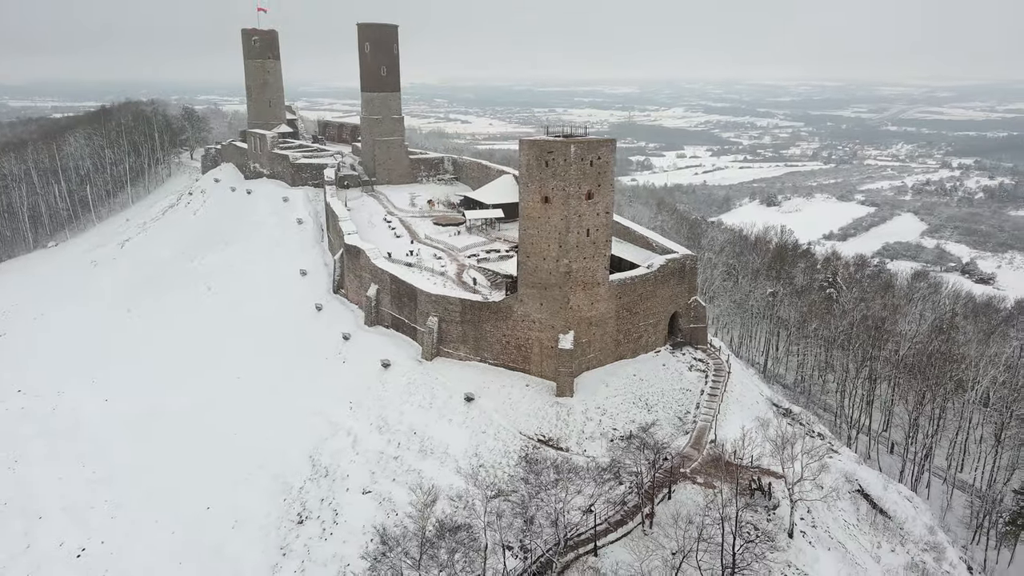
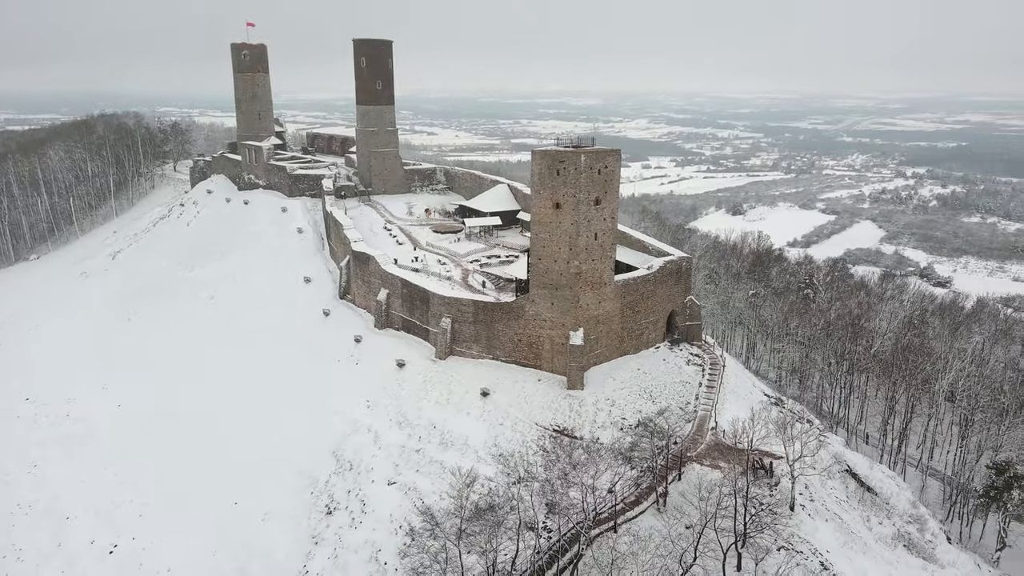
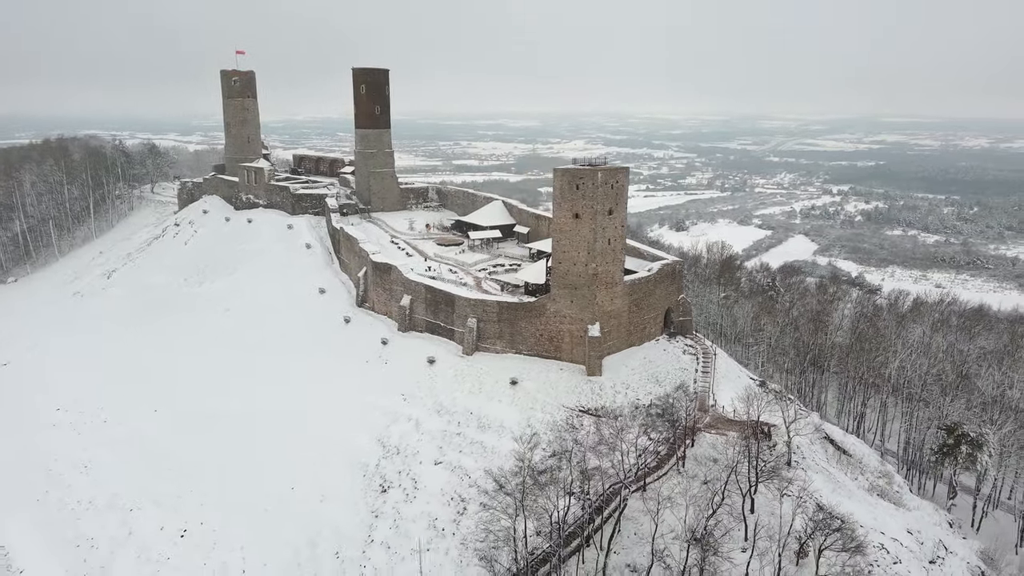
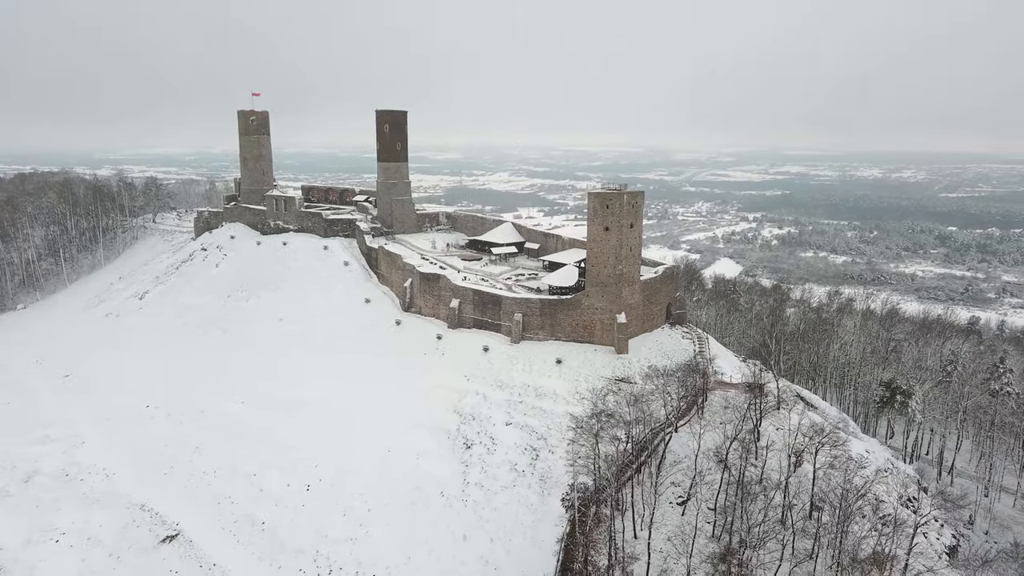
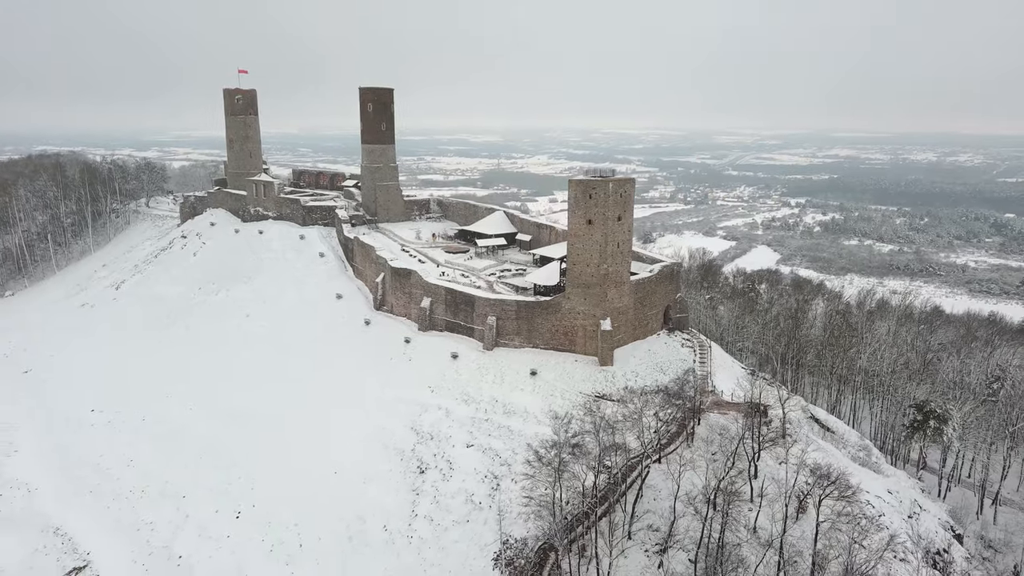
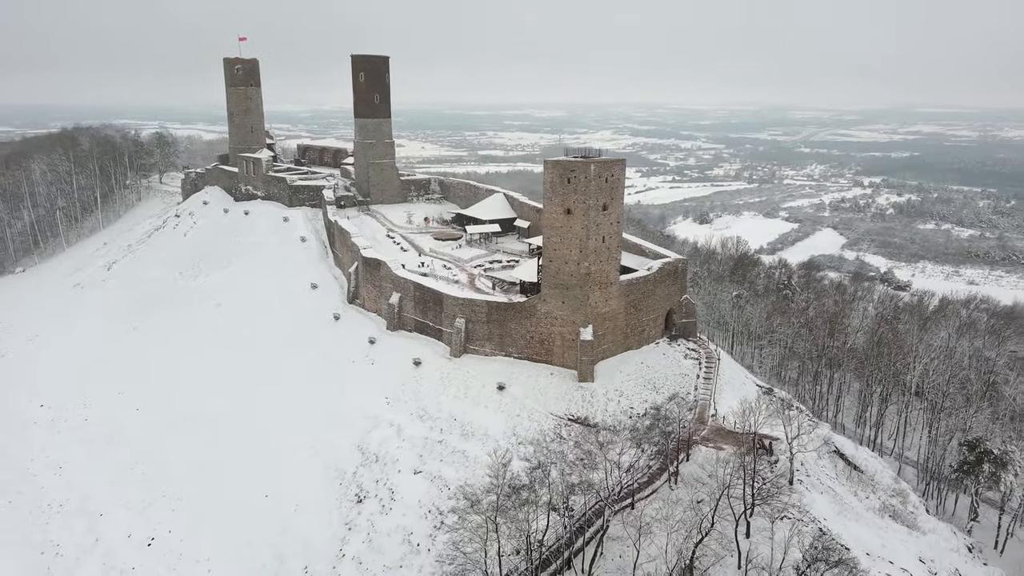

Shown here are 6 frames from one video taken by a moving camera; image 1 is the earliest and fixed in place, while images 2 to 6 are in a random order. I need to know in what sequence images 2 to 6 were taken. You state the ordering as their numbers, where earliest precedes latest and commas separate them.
2, 6, 3, 5, 4
